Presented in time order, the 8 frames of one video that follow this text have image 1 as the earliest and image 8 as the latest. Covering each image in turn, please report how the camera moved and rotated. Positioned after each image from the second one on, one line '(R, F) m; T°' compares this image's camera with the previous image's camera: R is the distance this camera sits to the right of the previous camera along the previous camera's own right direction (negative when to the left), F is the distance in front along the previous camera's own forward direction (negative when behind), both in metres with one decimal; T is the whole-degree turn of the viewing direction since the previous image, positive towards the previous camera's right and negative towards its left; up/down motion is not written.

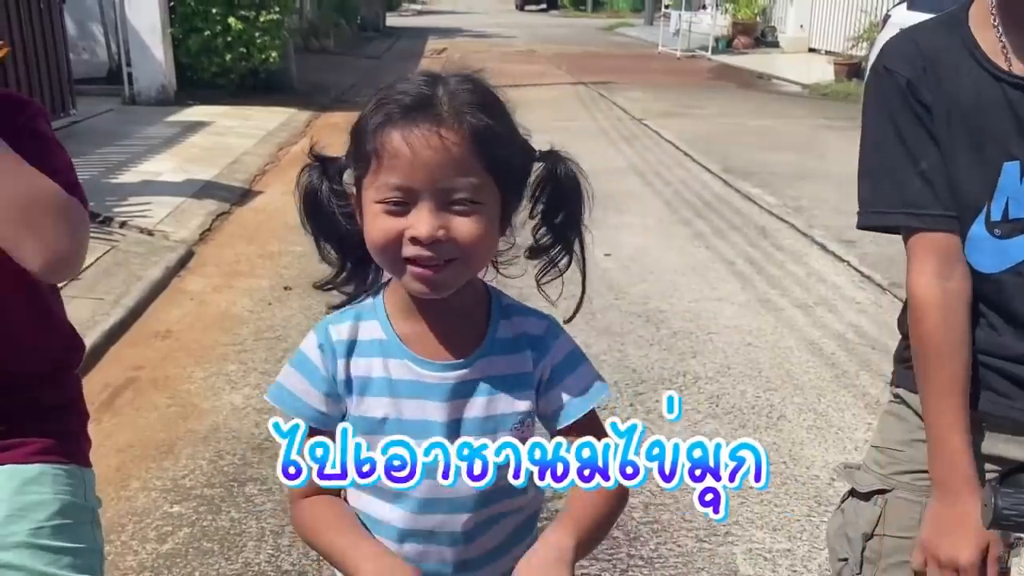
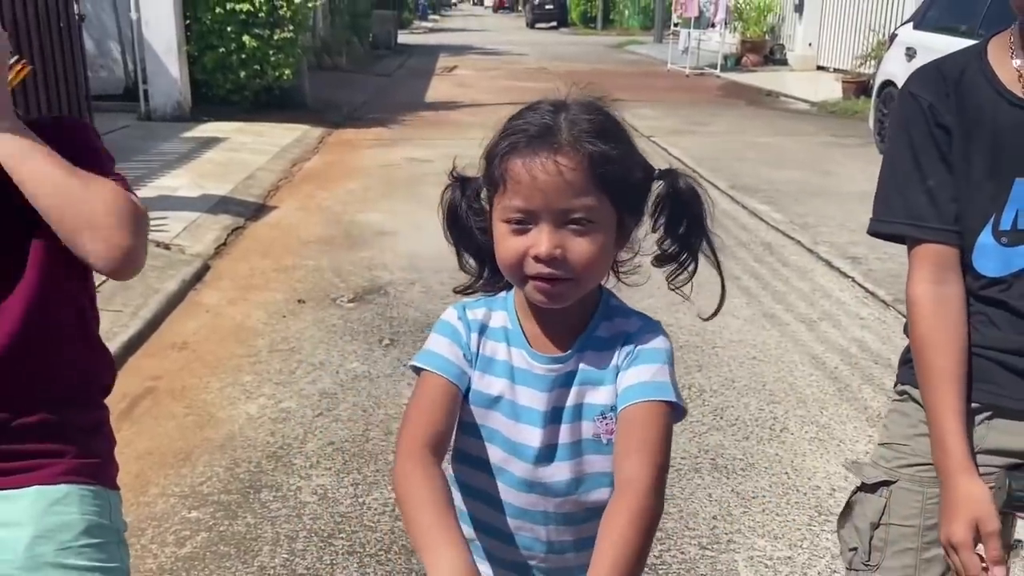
(0.0, -0.1) m; -1°
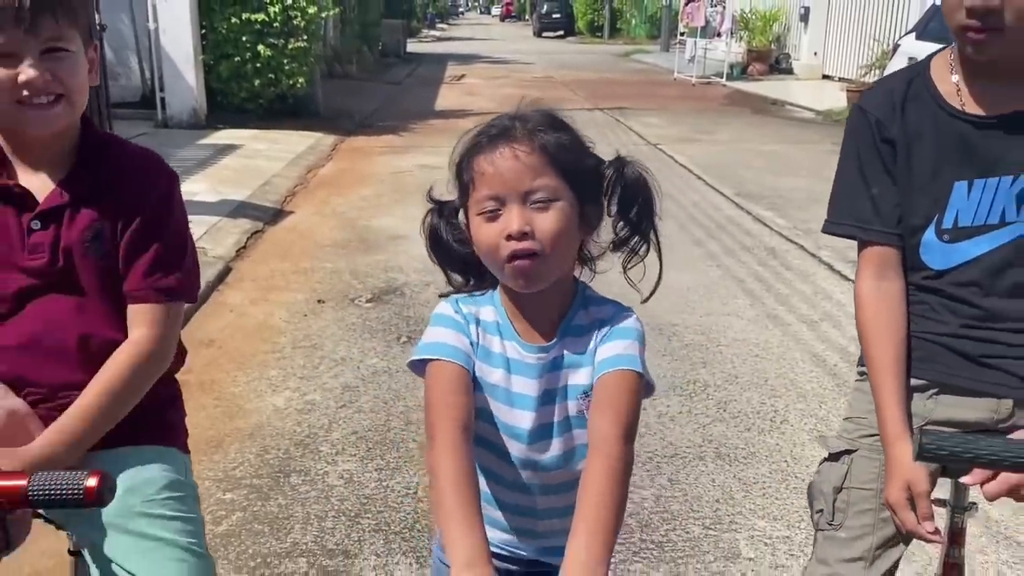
(0.0, -0.2) m; 0°
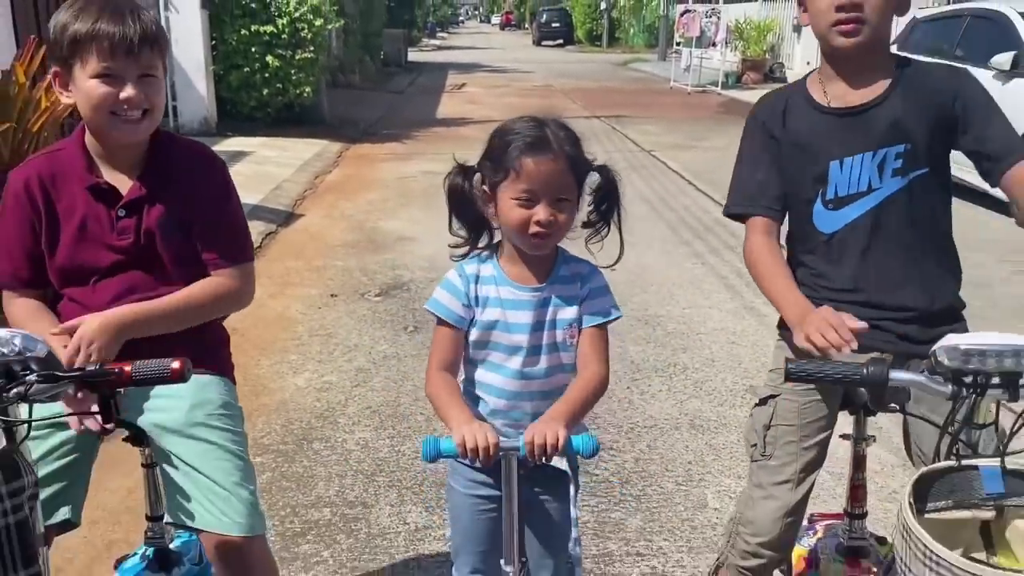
(0.0, -0.4) m; 0°
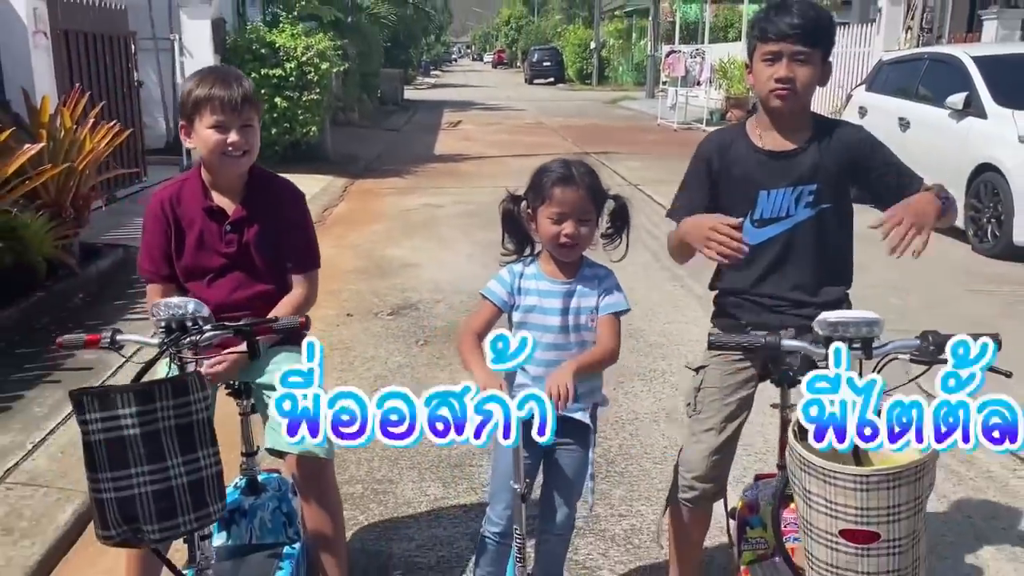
(0.0, -0.6) m; 0°
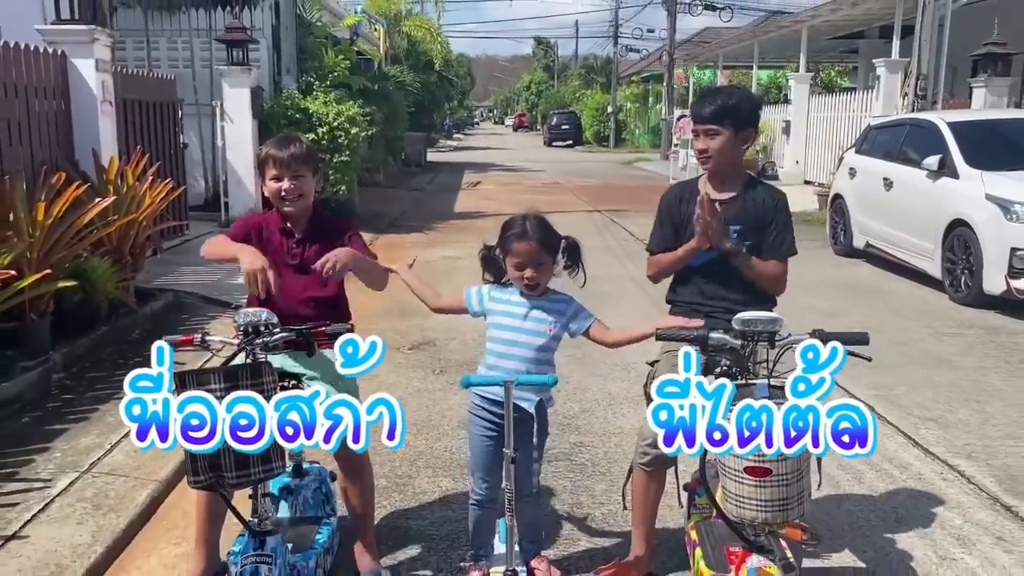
(+0.1, -0.7) m; -1°
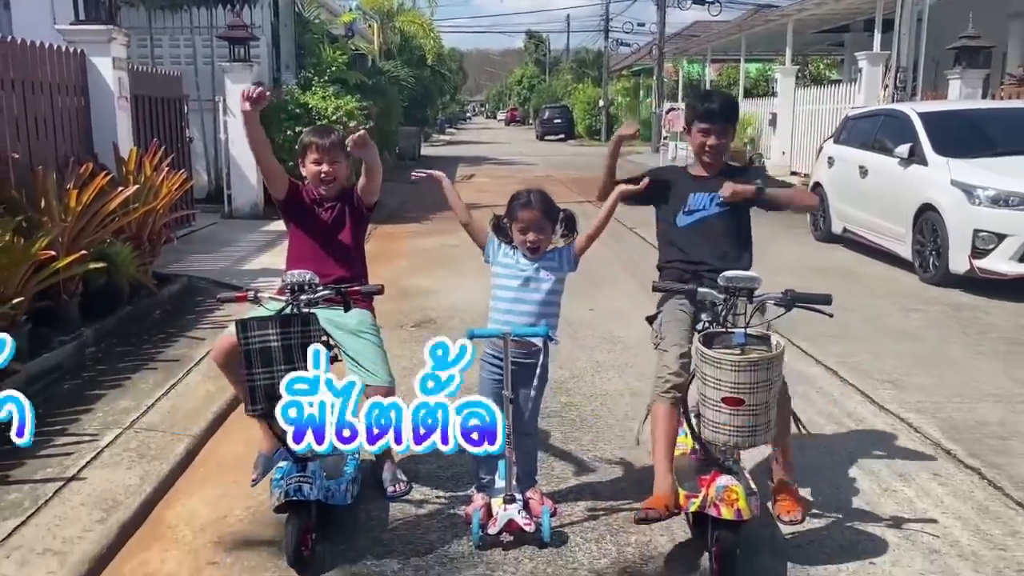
(0.0, -0.5) m; 0°
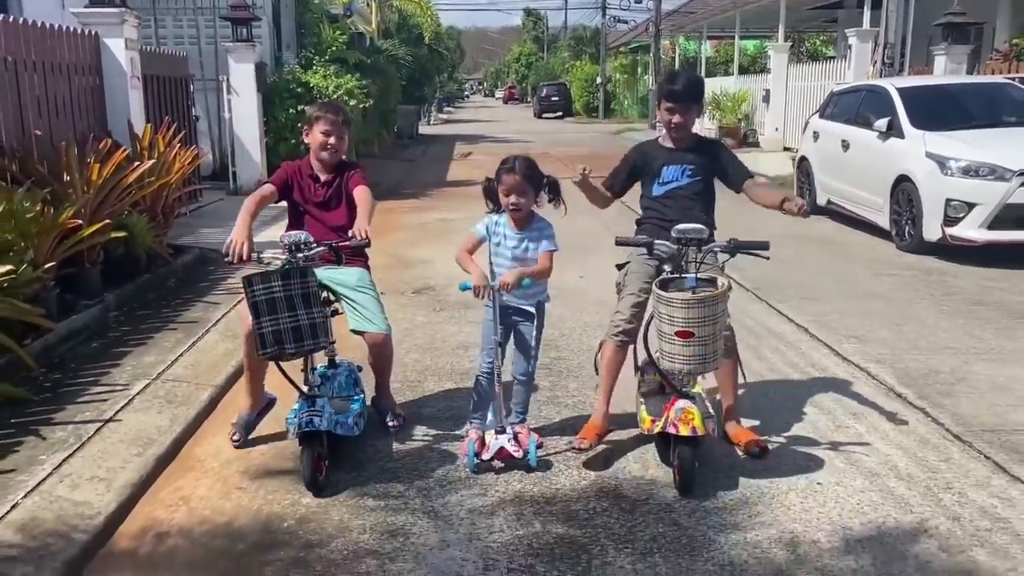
(0.0, -0.5) m; 0°
